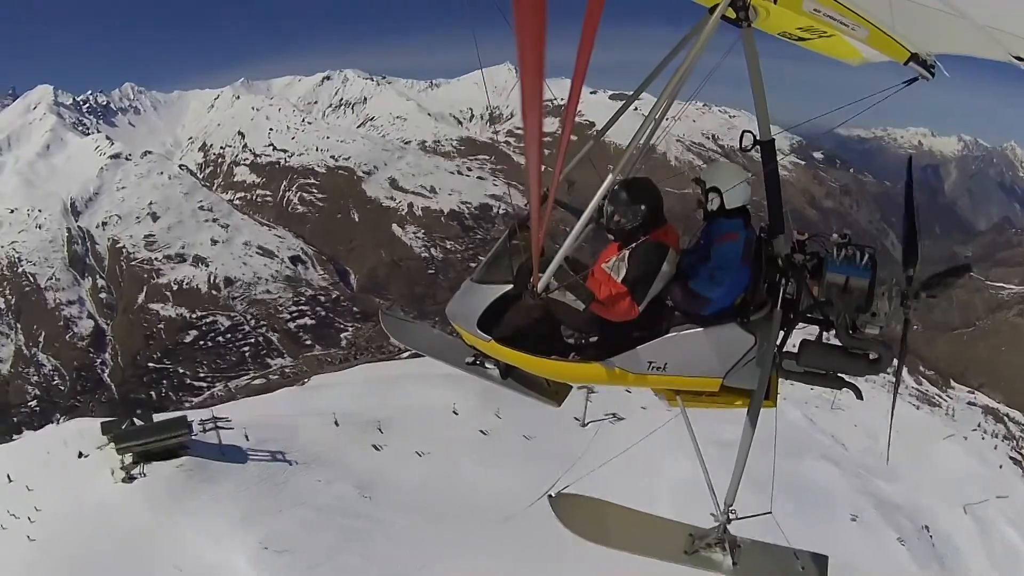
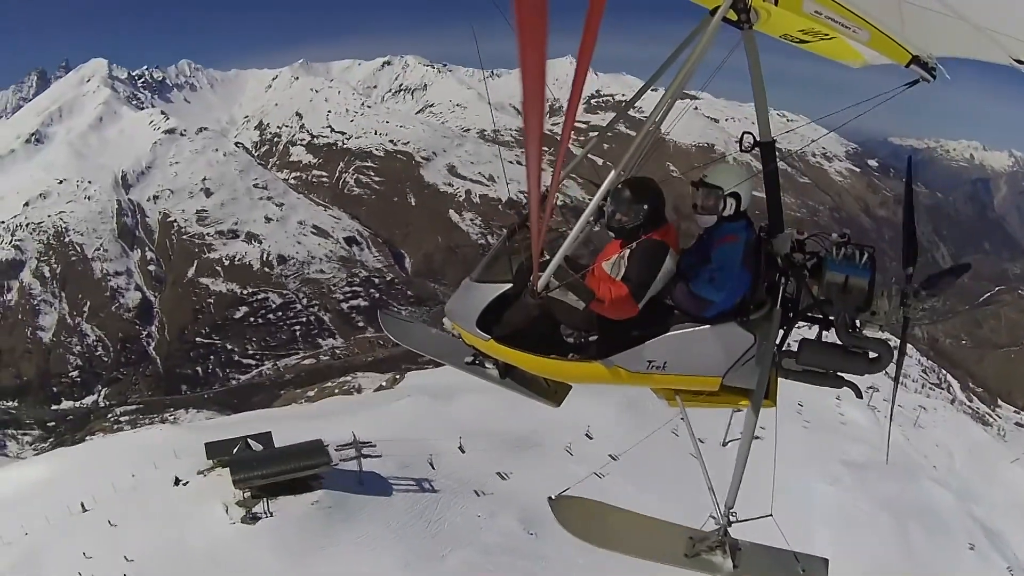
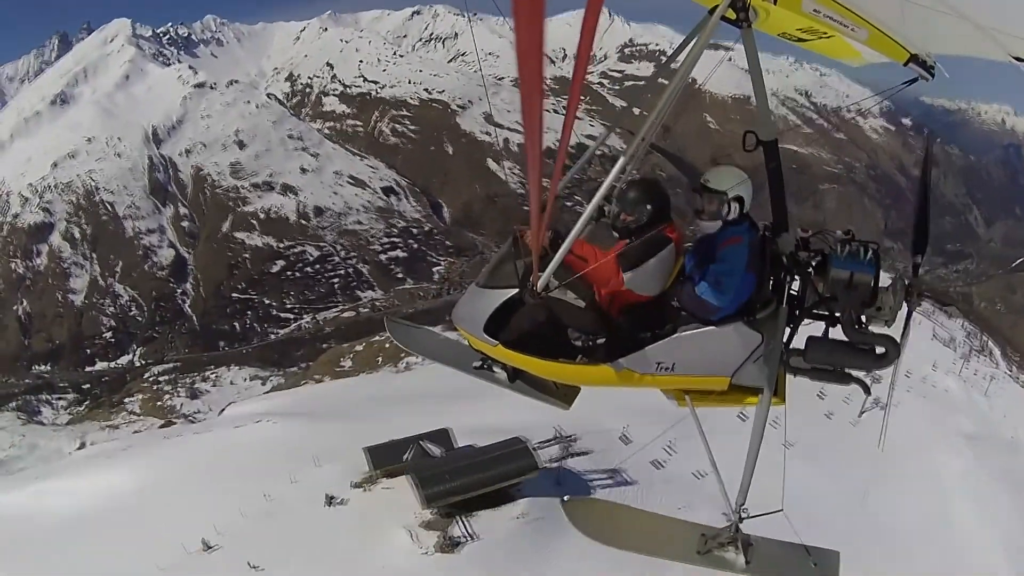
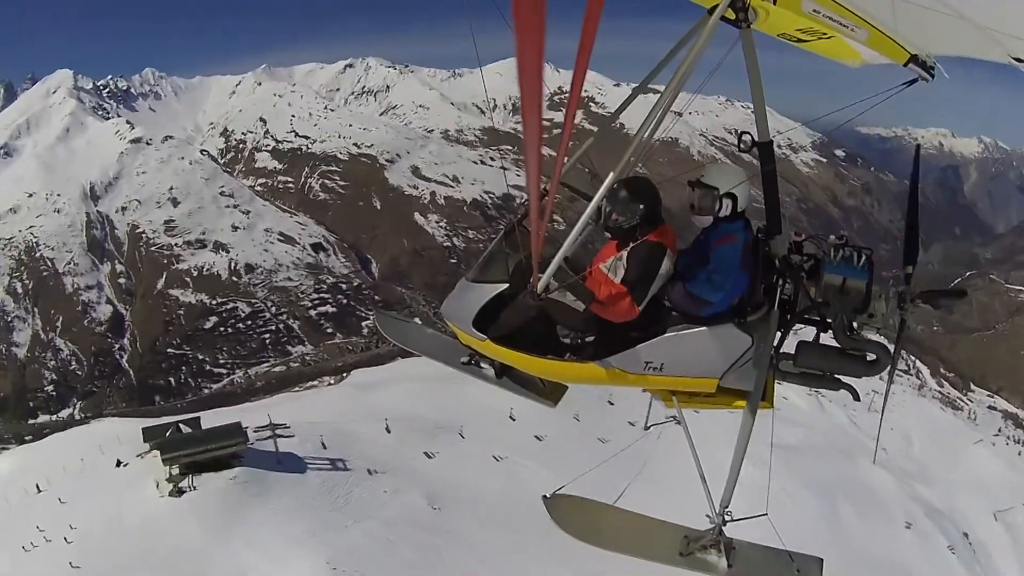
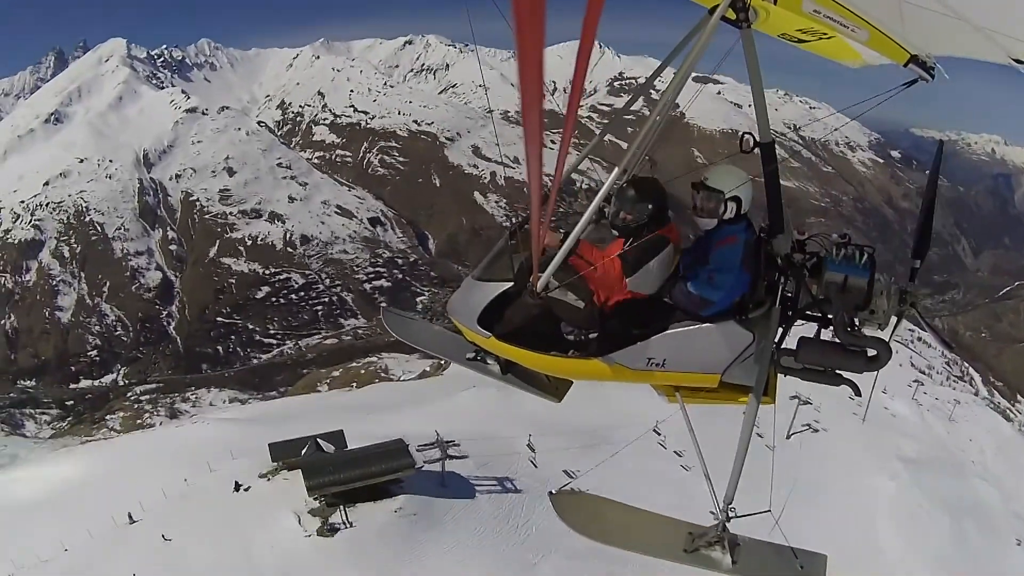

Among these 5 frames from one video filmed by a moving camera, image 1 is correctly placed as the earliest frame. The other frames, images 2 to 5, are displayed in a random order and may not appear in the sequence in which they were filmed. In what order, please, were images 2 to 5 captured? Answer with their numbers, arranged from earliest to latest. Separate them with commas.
4, 2, 5, 3
